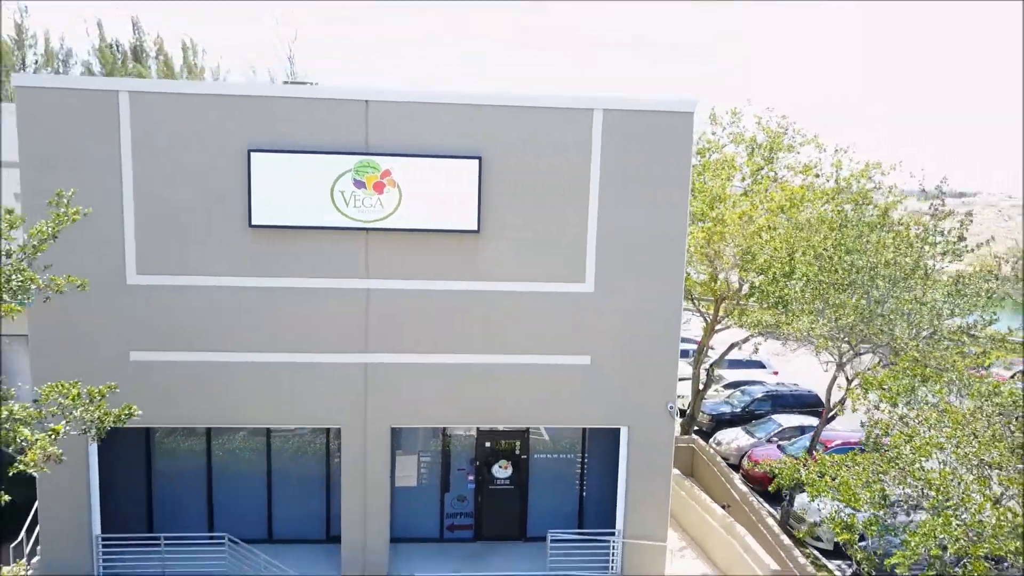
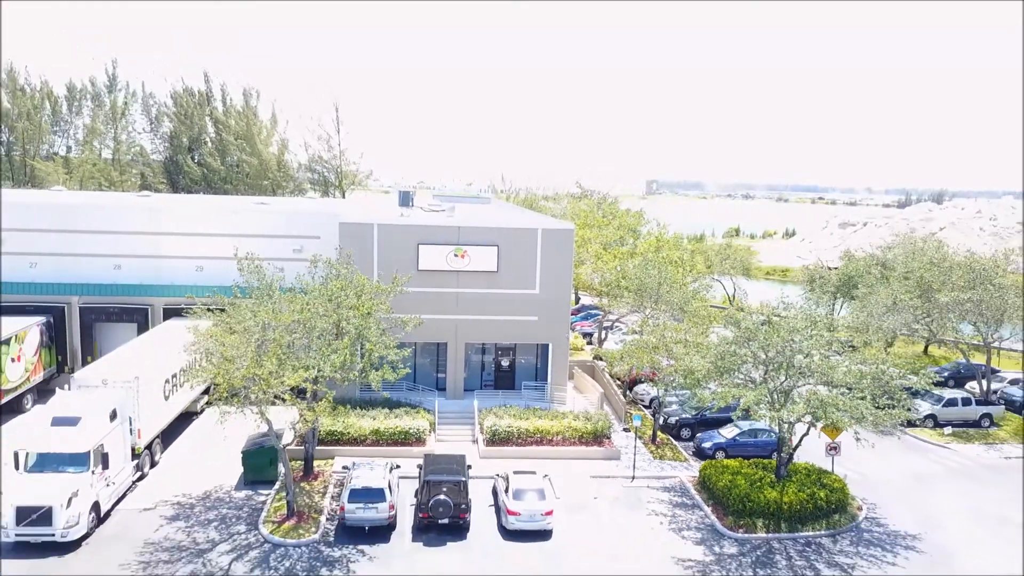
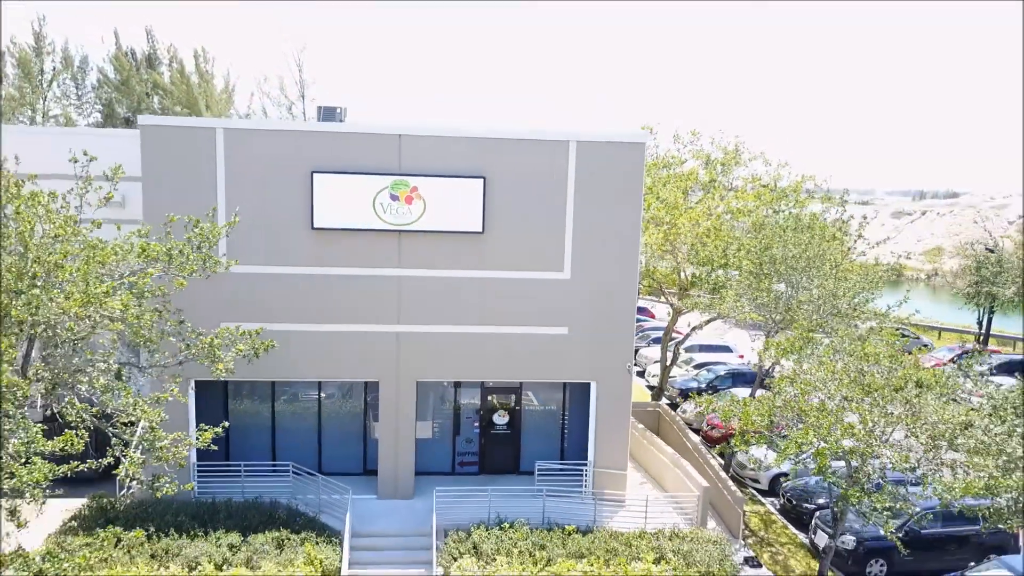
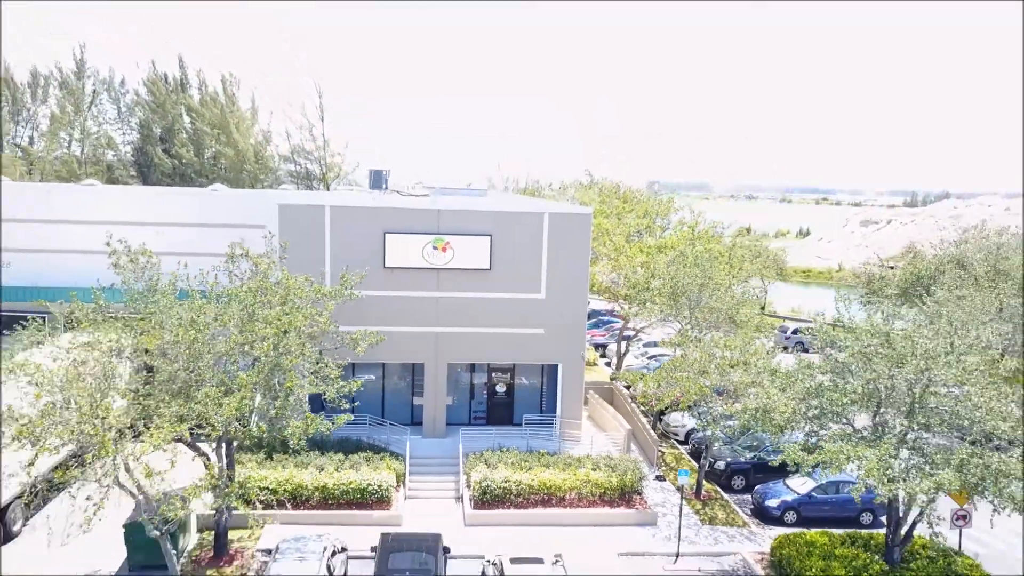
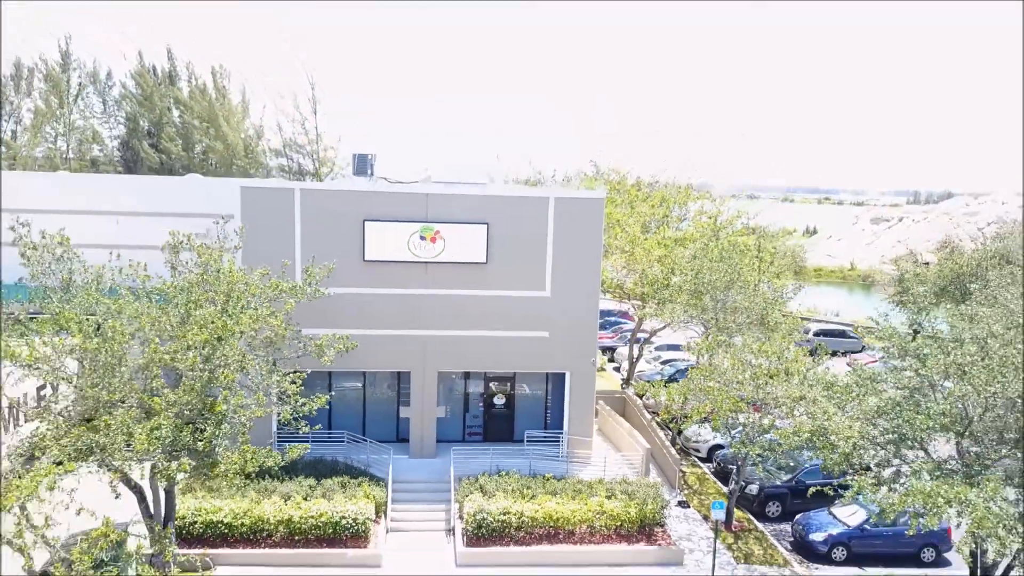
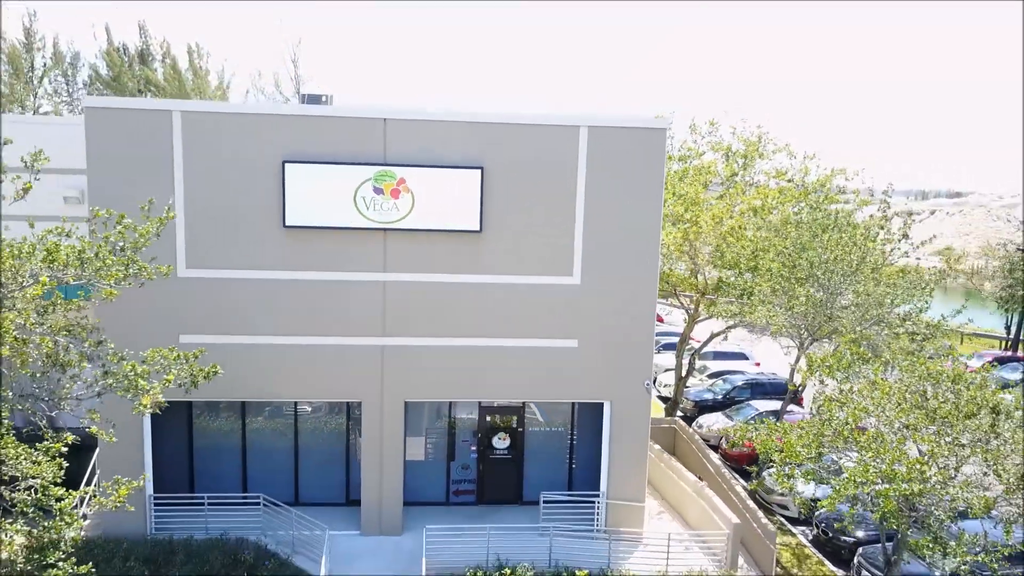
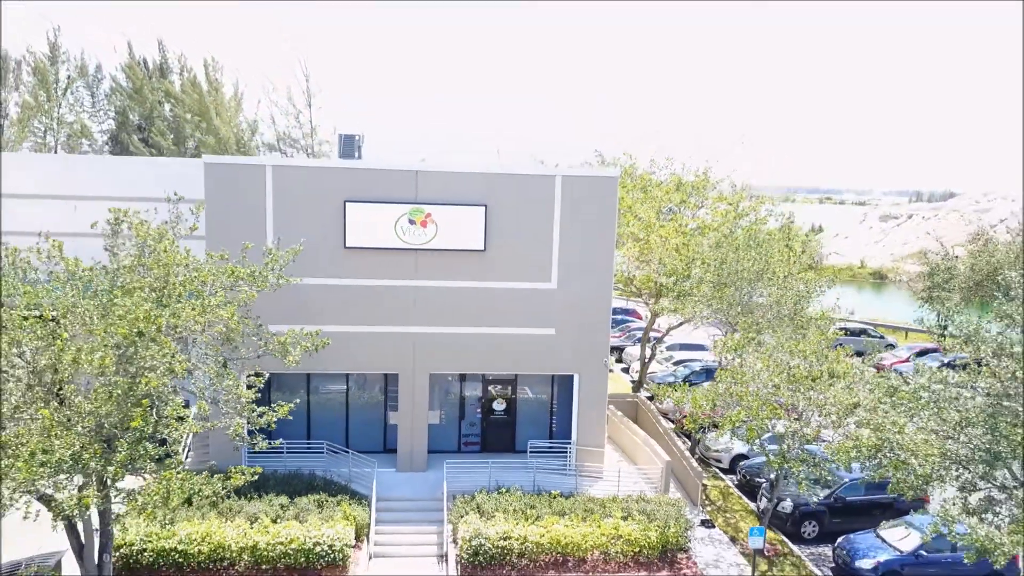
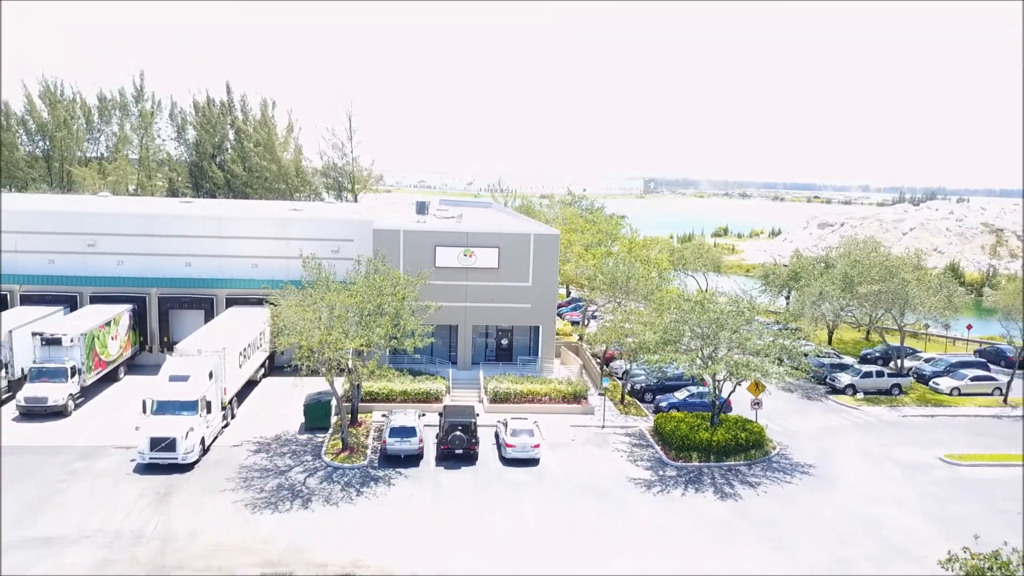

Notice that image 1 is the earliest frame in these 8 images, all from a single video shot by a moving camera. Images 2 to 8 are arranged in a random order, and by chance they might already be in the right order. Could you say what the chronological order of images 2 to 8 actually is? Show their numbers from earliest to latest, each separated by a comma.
6, 3, 7, 5, 4, 2, 8
